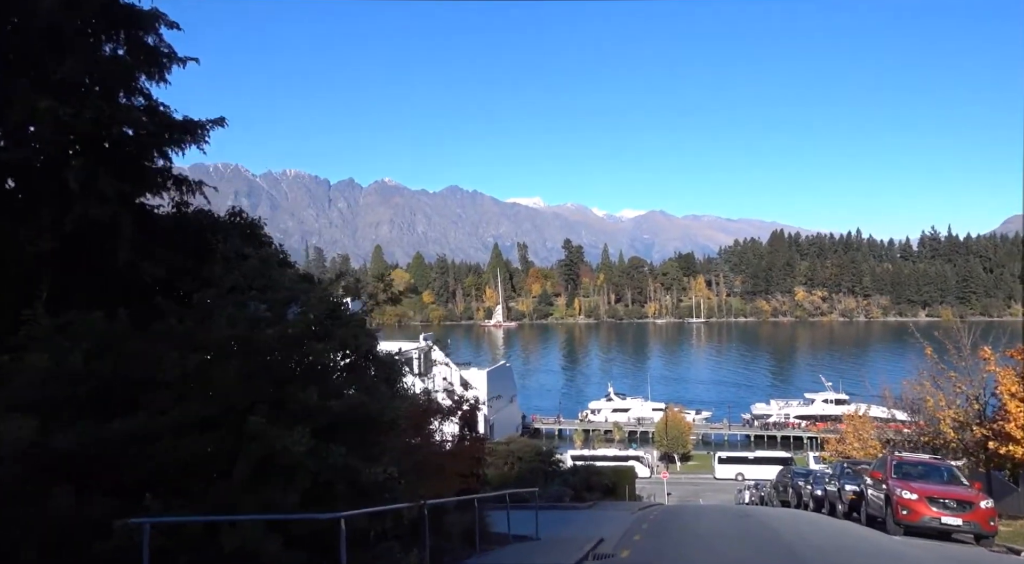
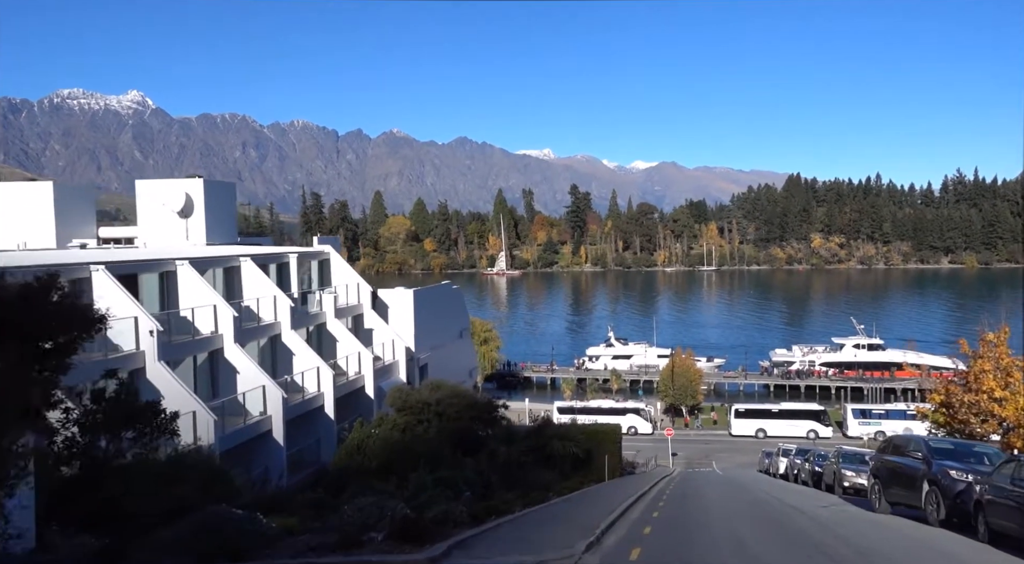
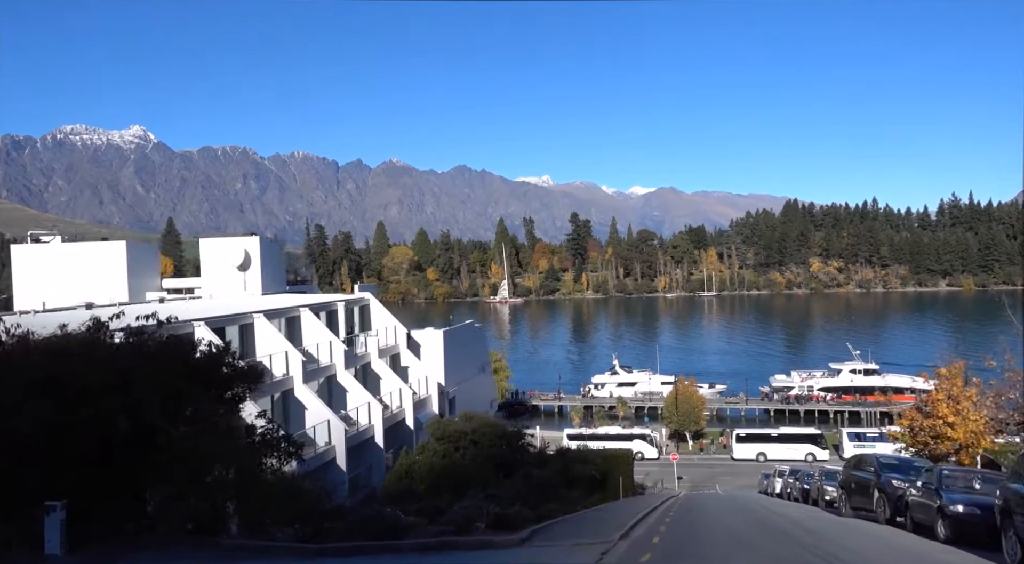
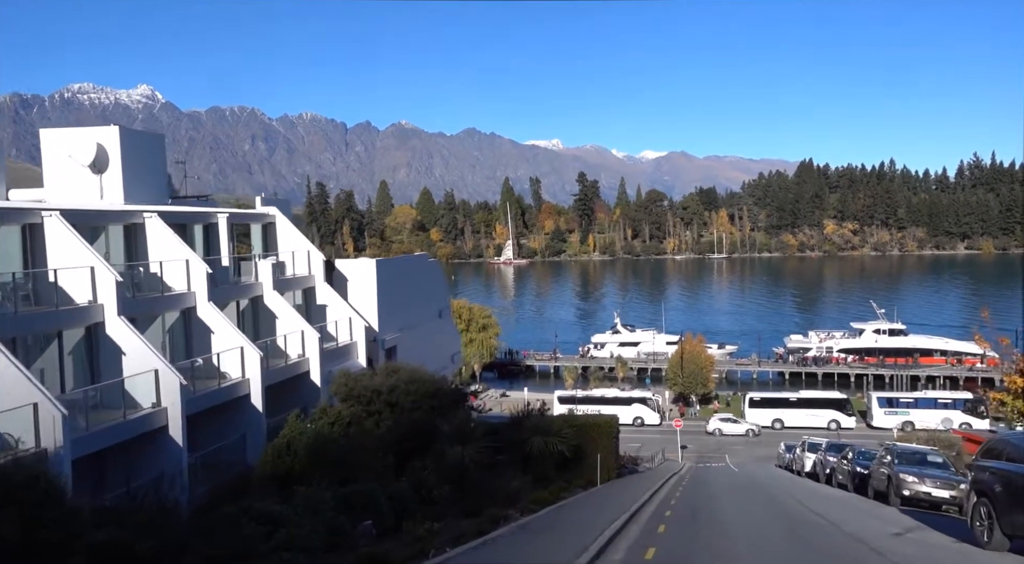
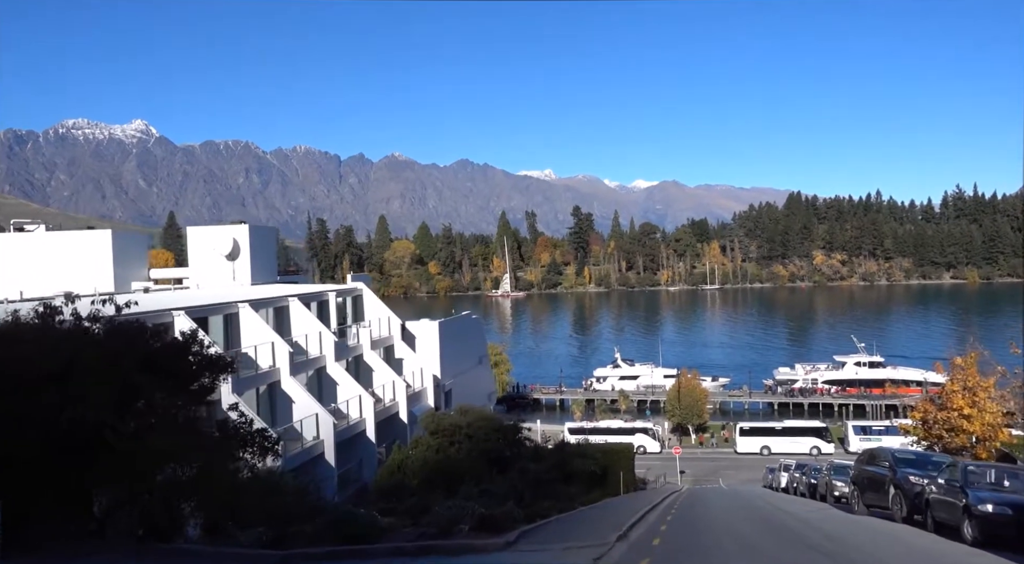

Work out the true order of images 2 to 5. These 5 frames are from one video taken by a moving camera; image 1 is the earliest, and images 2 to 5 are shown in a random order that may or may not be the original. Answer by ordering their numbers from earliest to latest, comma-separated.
3, 5, 2, 4
